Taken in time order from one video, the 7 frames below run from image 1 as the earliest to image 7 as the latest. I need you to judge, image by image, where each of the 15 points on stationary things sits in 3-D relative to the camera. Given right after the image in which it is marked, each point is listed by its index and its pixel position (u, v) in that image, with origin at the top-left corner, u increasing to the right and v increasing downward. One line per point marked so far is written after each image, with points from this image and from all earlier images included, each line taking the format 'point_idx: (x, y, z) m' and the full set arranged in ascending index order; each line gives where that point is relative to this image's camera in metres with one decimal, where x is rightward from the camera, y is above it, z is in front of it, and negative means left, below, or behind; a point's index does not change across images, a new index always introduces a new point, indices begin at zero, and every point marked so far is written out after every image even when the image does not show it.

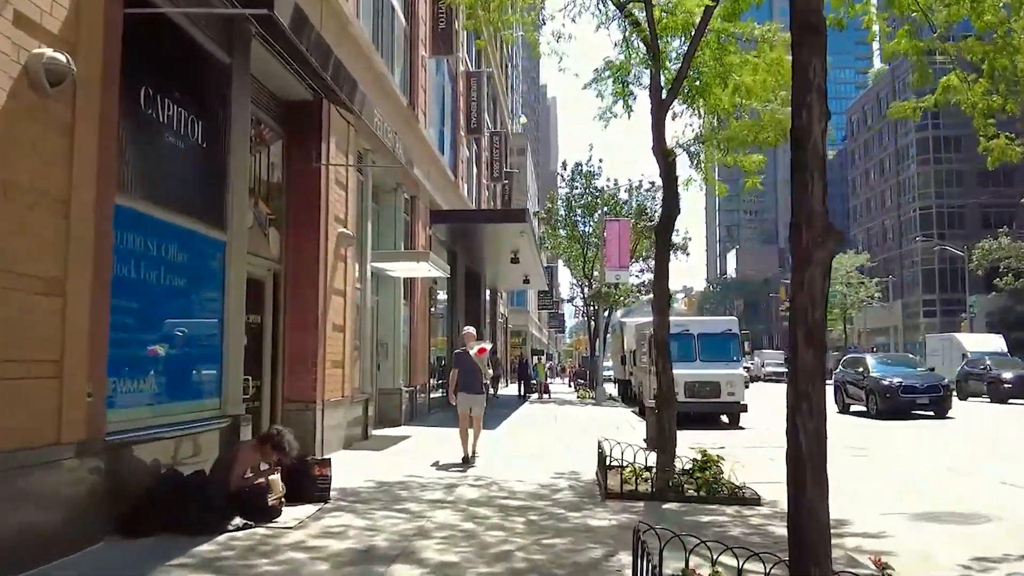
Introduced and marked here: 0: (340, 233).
0: (-2.6, +0.8, +12.7) m
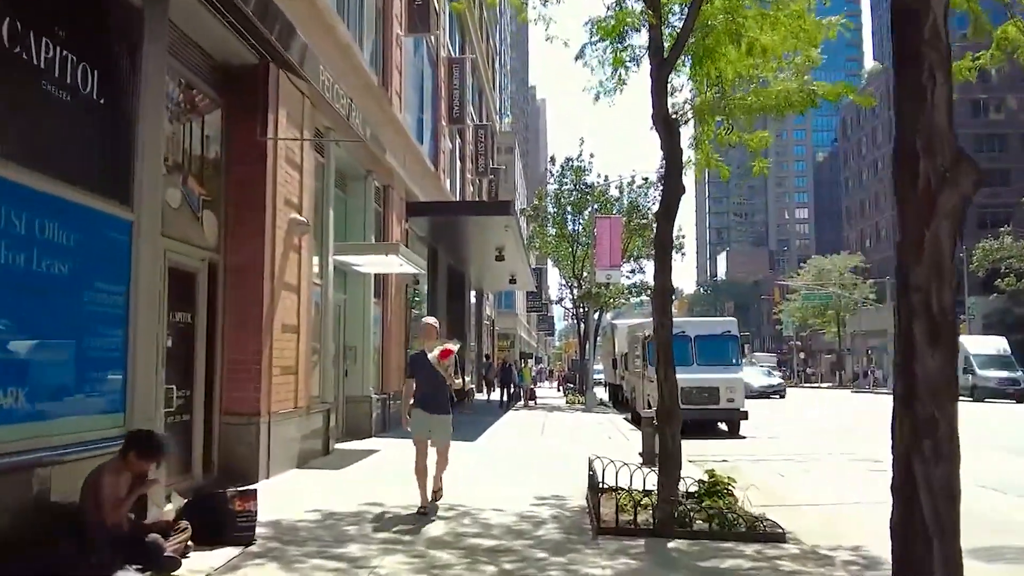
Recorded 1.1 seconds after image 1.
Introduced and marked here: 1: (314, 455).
0: (-2.9, +0.9, +11.0) m
1: (-2.9, -2.4, +12.2) m
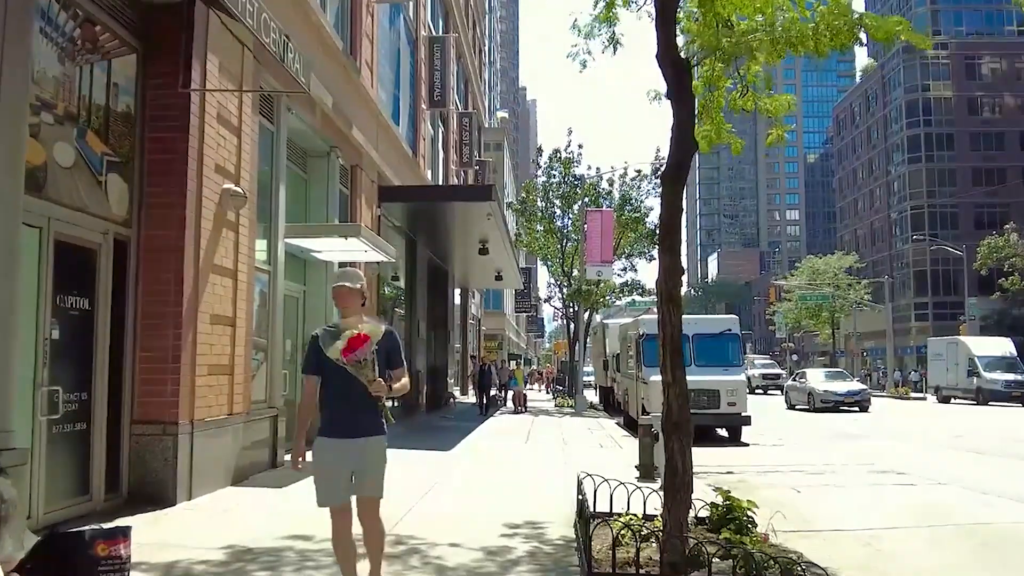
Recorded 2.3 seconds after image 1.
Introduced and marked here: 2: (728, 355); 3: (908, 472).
0: (-3.1, +1.1, +9.3) m
1: (-3.2, -2.2, +10.5) m
2: (+5.0, -1.5, +19.7) m
3: (+6.4, -3.0, +13.8) m
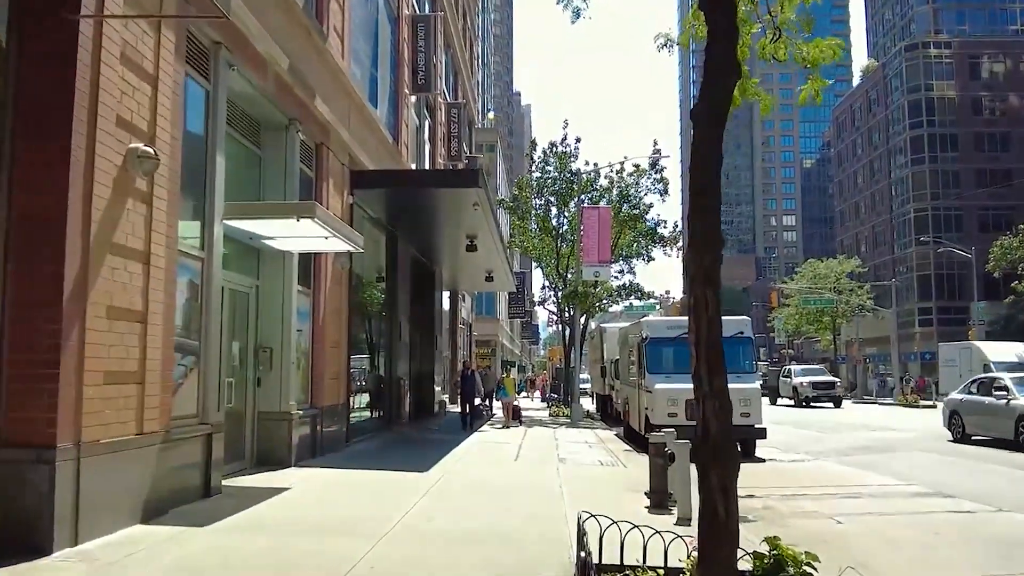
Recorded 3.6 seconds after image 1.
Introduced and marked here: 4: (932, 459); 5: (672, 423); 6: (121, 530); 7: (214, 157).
0: (-3.3, +1.2, +7.4) m
1: (-3.3, -2.1, +8.6) m
2: (+4.8, -1.5, +17.8) m
3: (+6.2, -2.9, +11.9) m
4: (+8.2, -3.3, +16.5) m
5: (+3.2, -2.7, +16.8) m
6: (-3.3, -2.0, +7.2) m
7: (-3.3, +1.4, +9.3) m
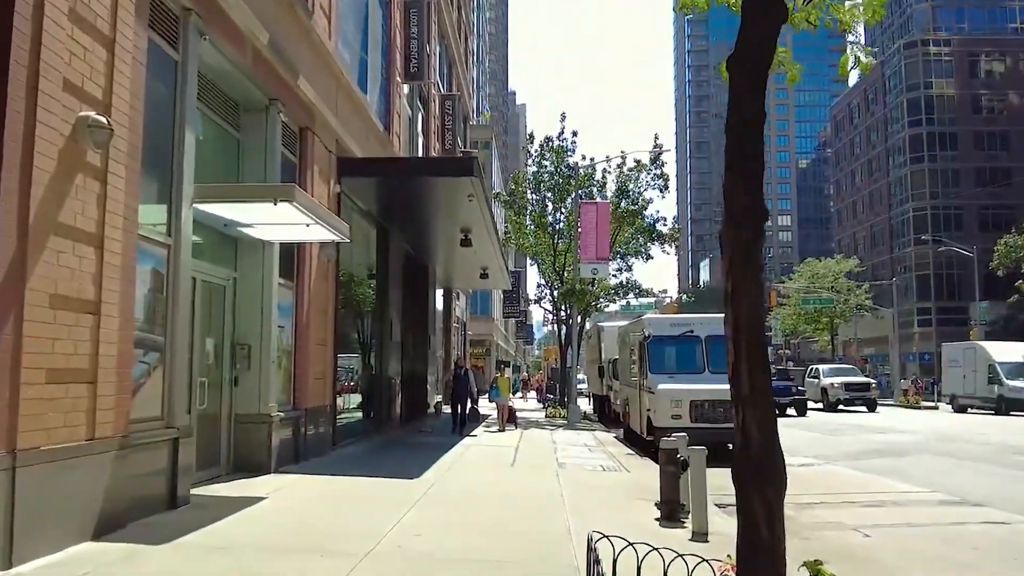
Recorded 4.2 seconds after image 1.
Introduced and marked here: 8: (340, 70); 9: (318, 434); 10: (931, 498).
0: (-3.3, +1.3, +6.5) m
1: (-3.3, -2.0, +7.7) m
2: (+4.7, -1.4, +17.0) m
3: (+6.2, -2.8, +11.1) m
4: (+8.1, -3.2, +15.7) m
5: (+3.1, -2.6, +16.0) m
6: (-3.3, -1.9, +6.4) m
7: (-3.3, +1.5, +8.5) m
8: (-2.8, +3.6, +14.0) m
9: (-3.0, -2.2, +13.0) m
10: (+5.7, -2.8, +11.5) m
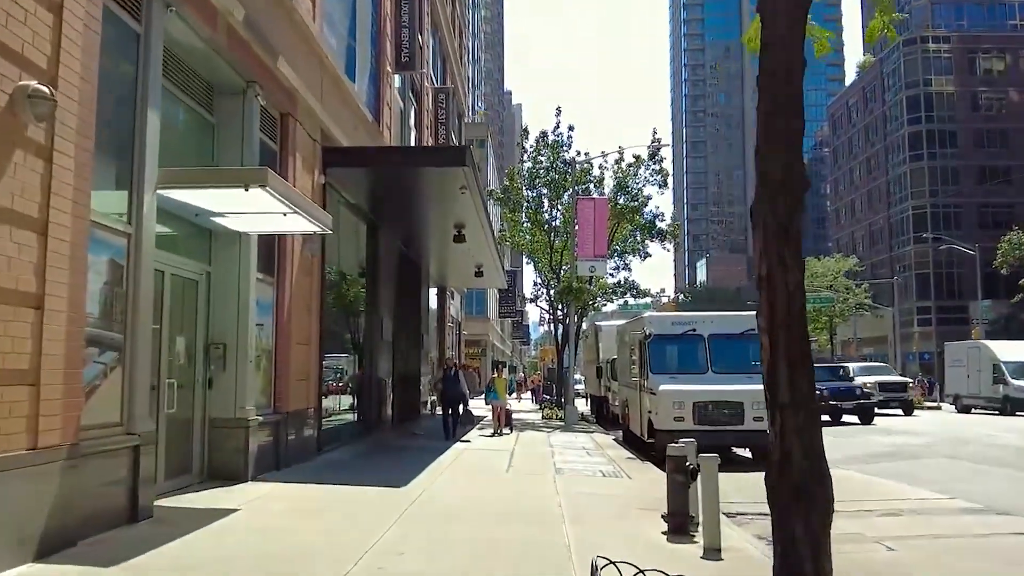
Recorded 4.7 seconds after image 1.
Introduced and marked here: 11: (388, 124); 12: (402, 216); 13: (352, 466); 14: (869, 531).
0: (-3.3, +1.4, +5.8) m
1: (-3.4, -2.0, +7.0) m
2: (+4.6, -1.3, +16.3) m
3: (+6.1, -2.7, +10.4) m
4: (+8.0, -3.2, +15.1) m
5: (+3.0, -2.5, +15.3) m
6: (-3.4, -1.9, +5.6) m
7: (-3.3, +1.6, +7.7) m
8: (-2.9, +3.6, +13.3) m
9: (-3.0, -2.2, +12.3) m
10: (+5.6, -2.8, +10.8) m
11: (-2.9, +3.9, +20.0) m
12: (-2.5, +1.6, +19.2) m
13: (-2.3, -2.6, +12.3) m
14: (+3.9, -2.6, +9.2) m
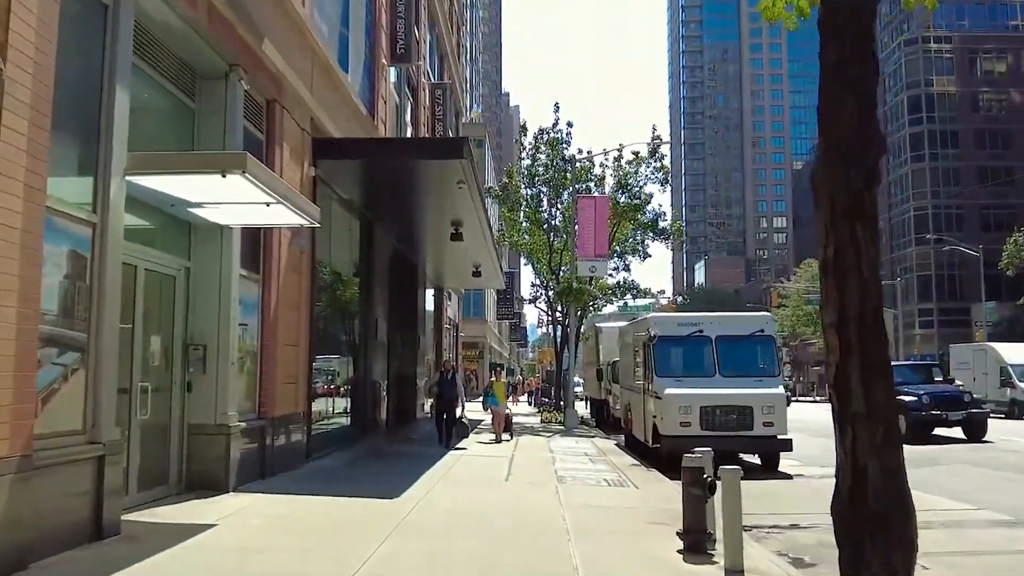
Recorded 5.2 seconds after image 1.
0: (-3.3, +1.4, +5.2) m
1: (-3.4, -1.9, +6.3) m
2: (+4.6, -1.3, +15.7) m
3: (+6.1, -2.7, +9.8) m
4: (+8.0, -3.1, +14.4) m
5: (+3.0, -2.5, +14.7) m
6: (-3.3, -1.8, +5.0) m
7: (-3.3, +1.6, +7.1) m
8: (-2.9, +3.7, +12.6) m
9: (-3.1, -2.1, +11.6) m
10: (+5.6, -2.7, +10.2) m
11: (-2.9, +3.9, +19.4) m
12: (-2.5, +1.6, +18.5) m
13: (-2.3, -2.5, +11.6) m
14: (+3.9, -2.6, +8.5) m
